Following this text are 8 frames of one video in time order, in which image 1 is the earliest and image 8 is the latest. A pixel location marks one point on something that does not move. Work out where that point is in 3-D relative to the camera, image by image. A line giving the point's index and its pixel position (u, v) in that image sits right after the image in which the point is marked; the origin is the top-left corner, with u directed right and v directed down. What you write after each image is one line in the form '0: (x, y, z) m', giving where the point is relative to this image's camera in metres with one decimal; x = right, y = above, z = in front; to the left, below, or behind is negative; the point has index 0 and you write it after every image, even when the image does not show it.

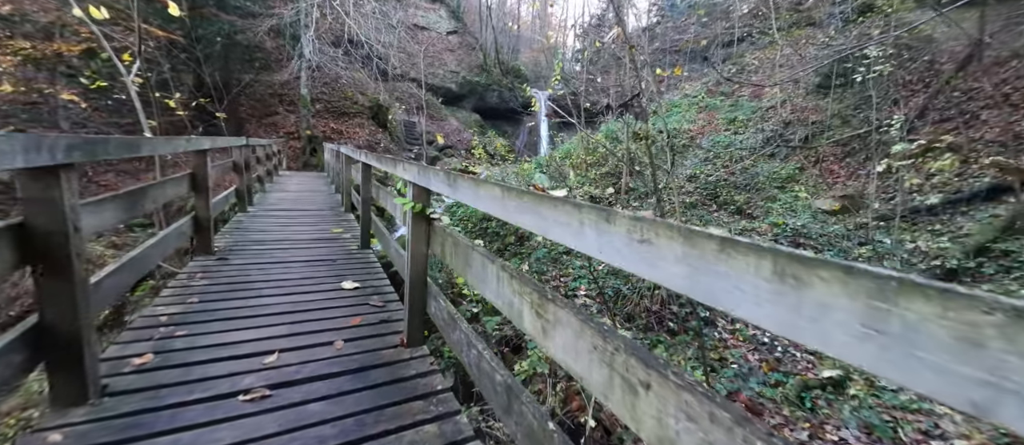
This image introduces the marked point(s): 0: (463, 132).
0: (-2.1, +3.8, +14.9) m
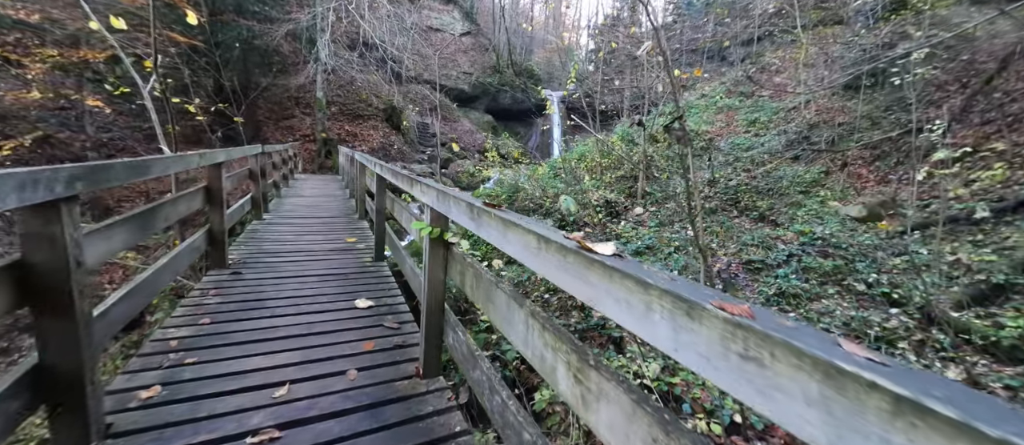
0: (-1.5, +3.7, +14.9) m
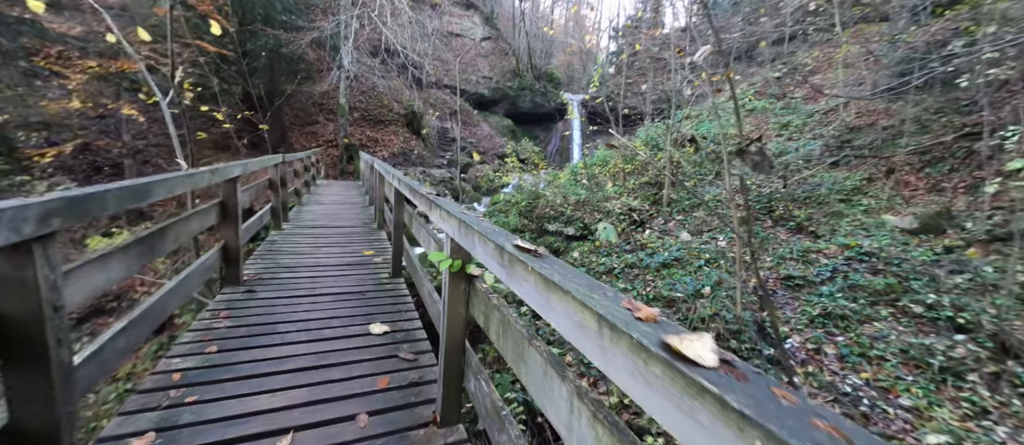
0: (-0.7, +3.5, +14.8) m
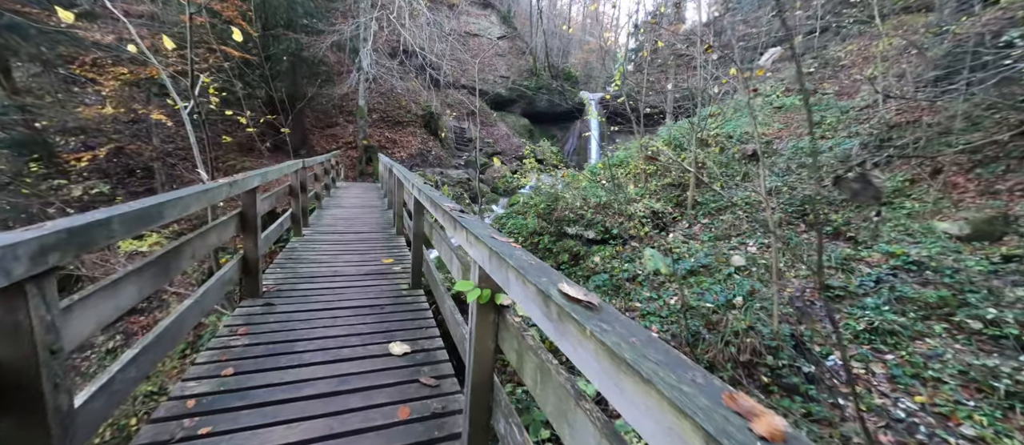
0: (0.0, +3.5, +14.8) m
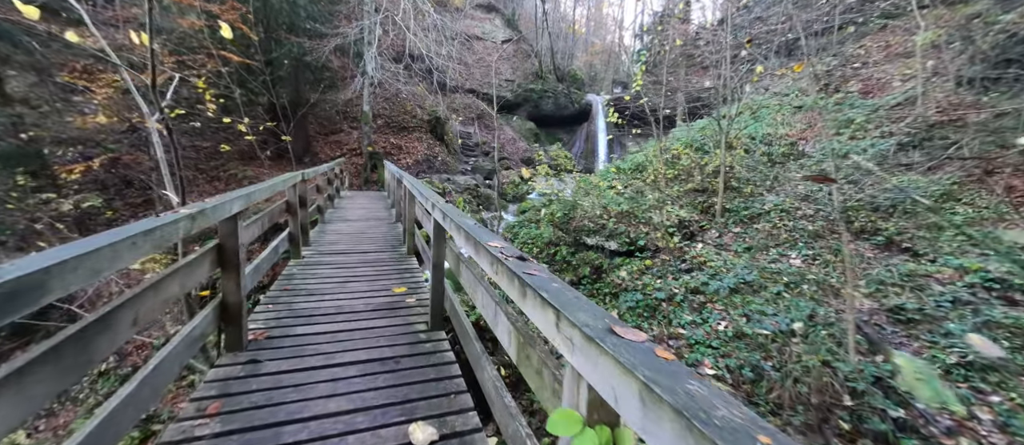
0: (+0.3, +3.3, +14.5) m
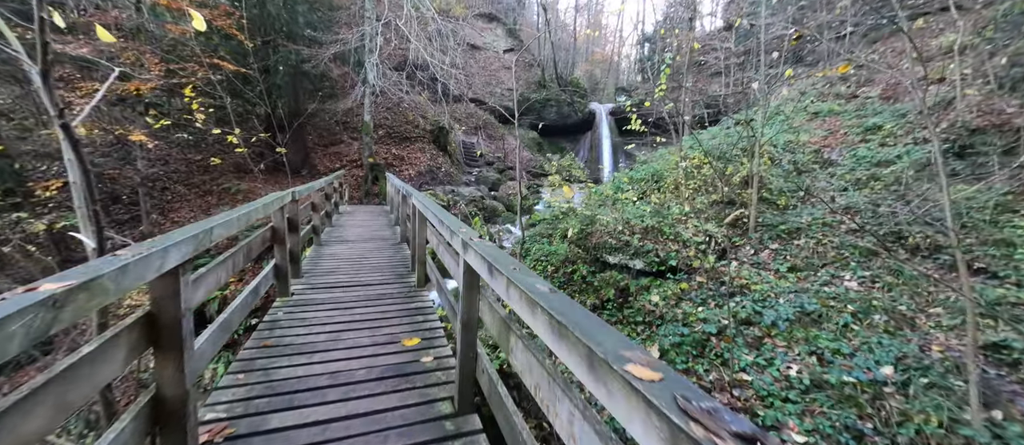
0: (+0.4, +2.8, +14.1) m
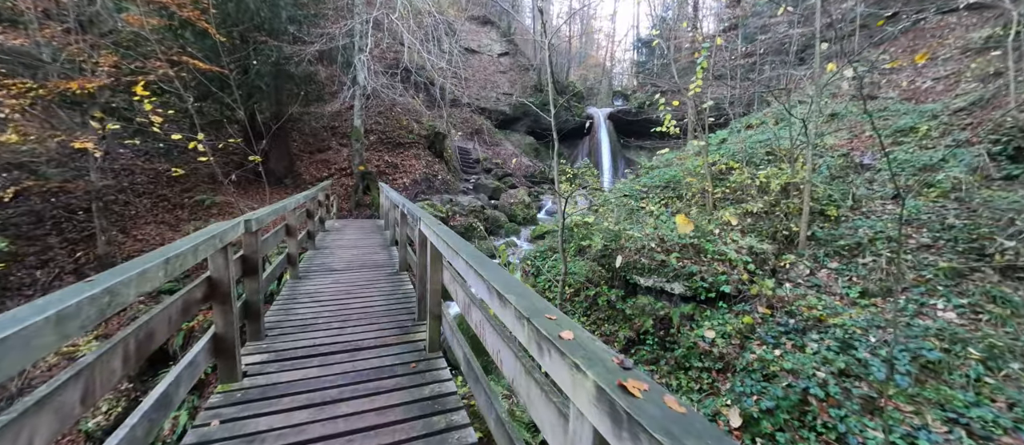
0: (+0.4, +2.5, +13.5) m
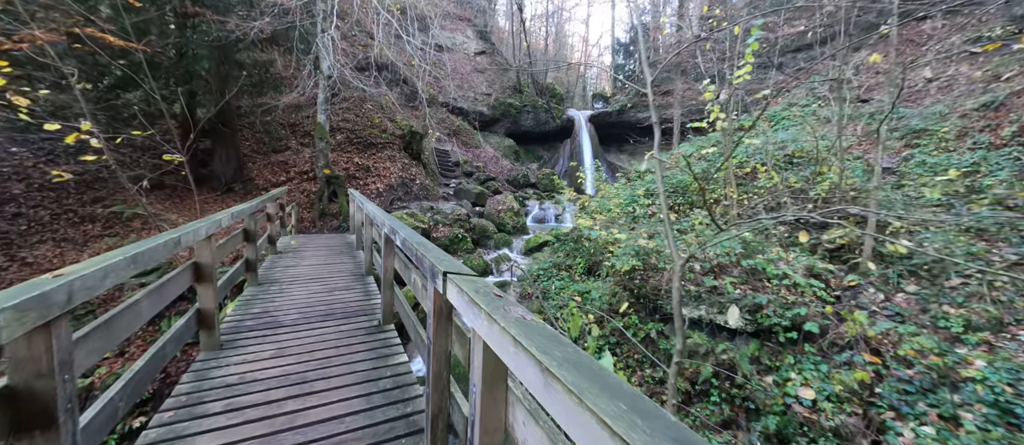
0: (-0.3, +2.2, +12.7) m
